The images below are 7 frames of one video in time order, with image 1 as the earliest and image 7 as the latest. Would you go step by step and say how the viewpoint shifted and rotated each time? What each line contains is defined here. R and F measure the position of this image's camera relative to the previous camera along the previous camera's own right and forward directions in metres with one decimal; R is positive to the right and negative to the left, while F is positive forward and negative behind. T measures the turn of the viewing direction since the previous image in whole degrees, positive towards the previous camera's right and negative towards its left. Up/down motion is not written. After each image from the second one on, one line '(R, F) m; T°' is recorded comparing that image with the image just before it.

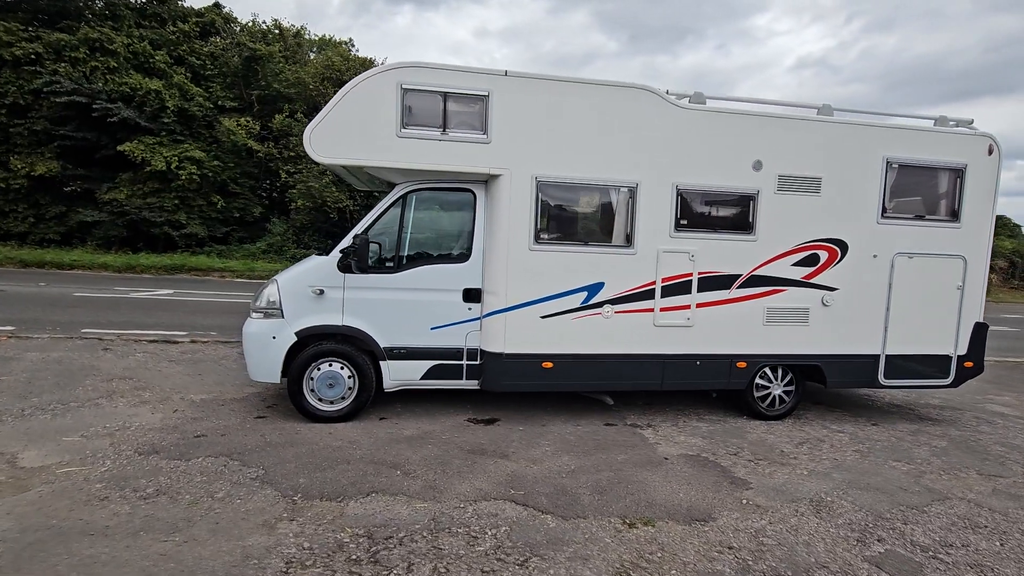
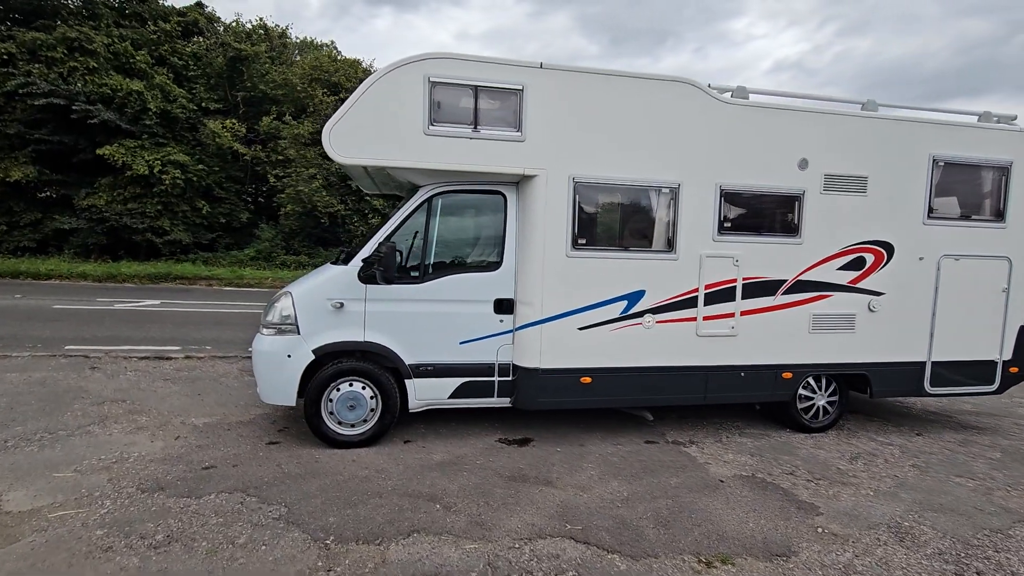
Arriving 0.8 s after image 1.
(-0.4, +0.4) m; +2°
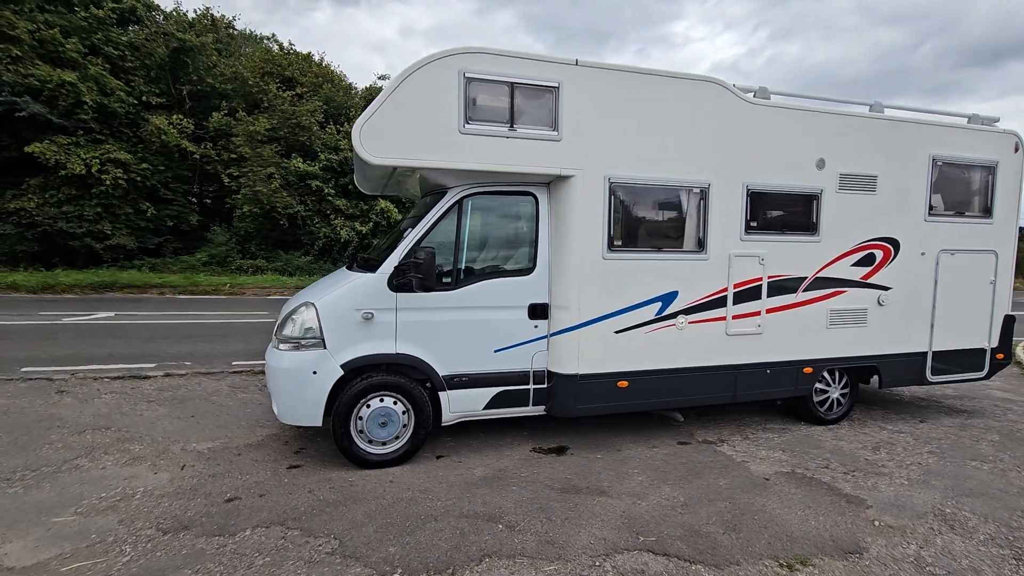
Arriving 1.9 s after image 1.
(-0.7, +0.2) m; +6°
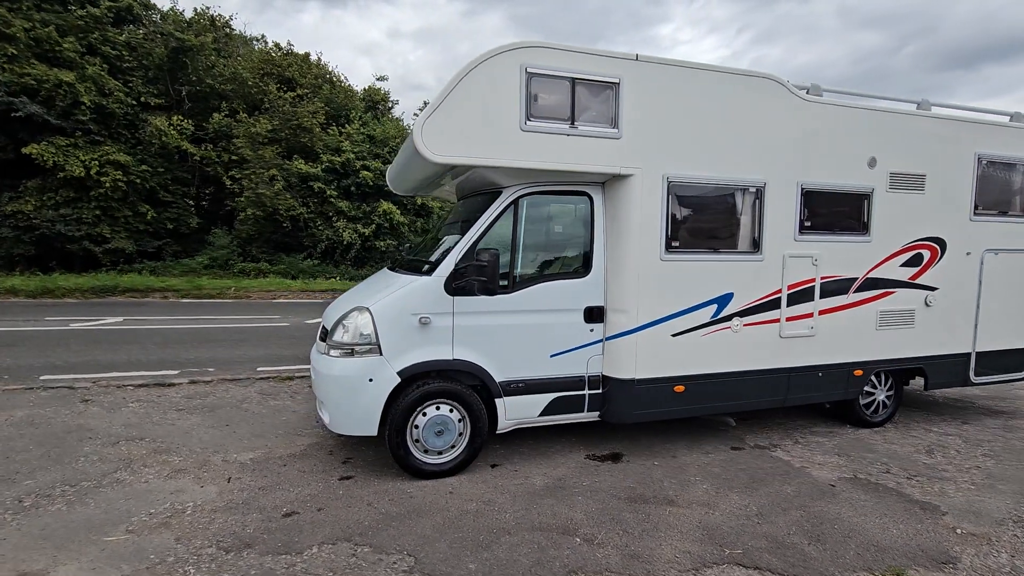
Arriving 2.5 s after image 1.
(-0.5, +0.1) m; +1°
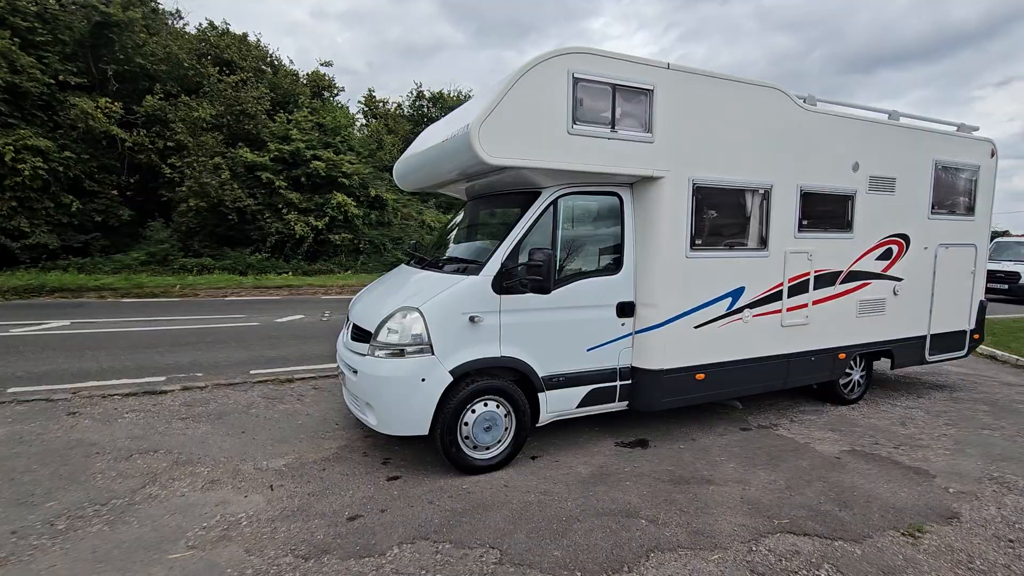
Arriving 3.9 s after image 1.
(-0.8, -0.1) m; +7°
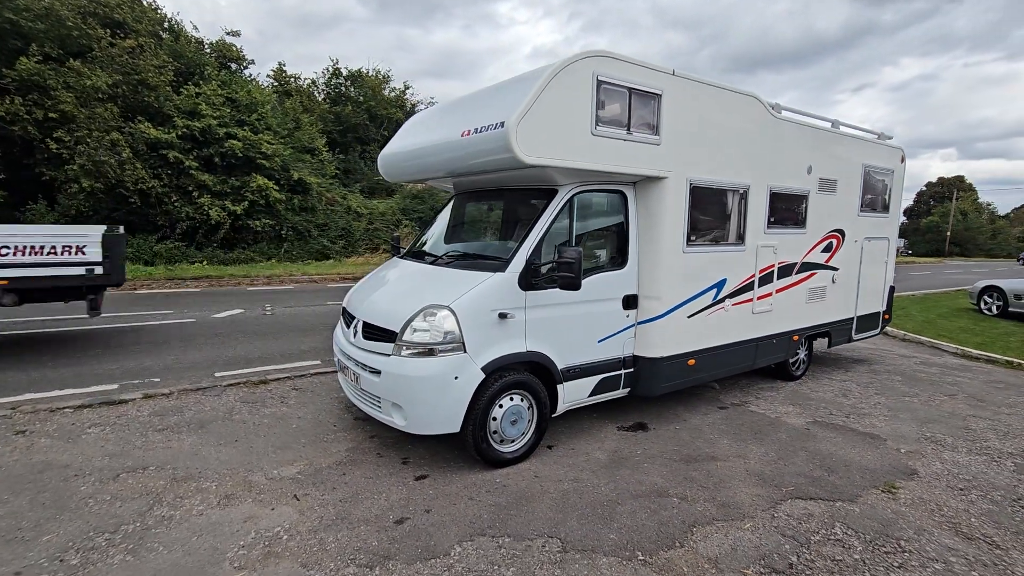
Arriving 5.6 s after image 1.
(-0.9, 0.0) m; +10°
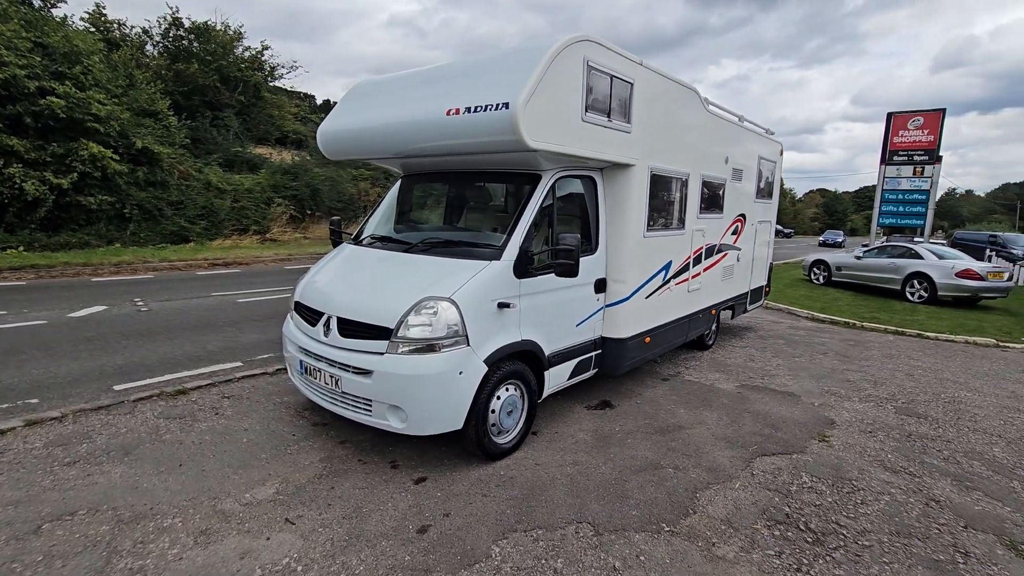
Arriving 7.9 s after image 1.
(-0.9, +0.2) m; +15°
